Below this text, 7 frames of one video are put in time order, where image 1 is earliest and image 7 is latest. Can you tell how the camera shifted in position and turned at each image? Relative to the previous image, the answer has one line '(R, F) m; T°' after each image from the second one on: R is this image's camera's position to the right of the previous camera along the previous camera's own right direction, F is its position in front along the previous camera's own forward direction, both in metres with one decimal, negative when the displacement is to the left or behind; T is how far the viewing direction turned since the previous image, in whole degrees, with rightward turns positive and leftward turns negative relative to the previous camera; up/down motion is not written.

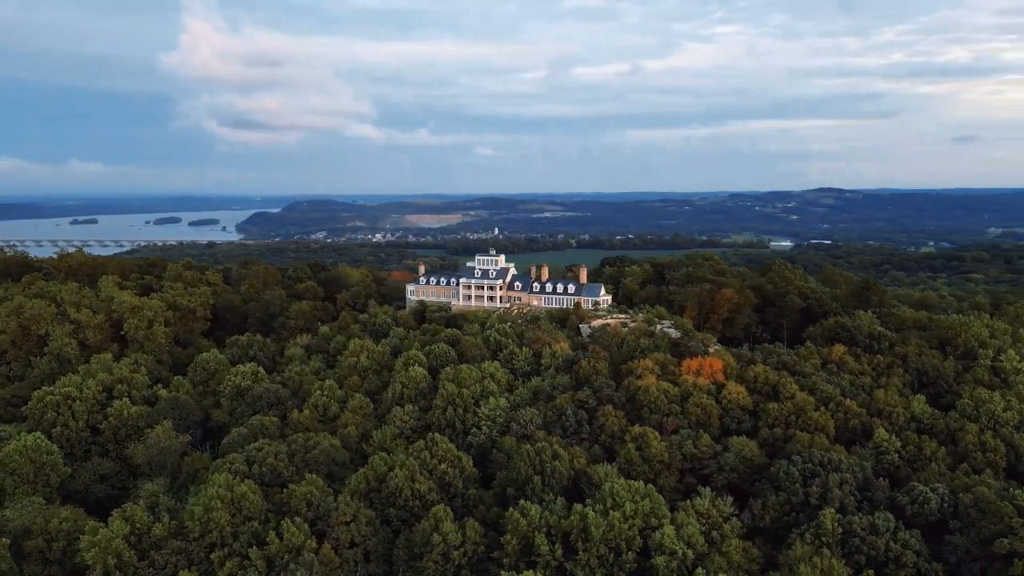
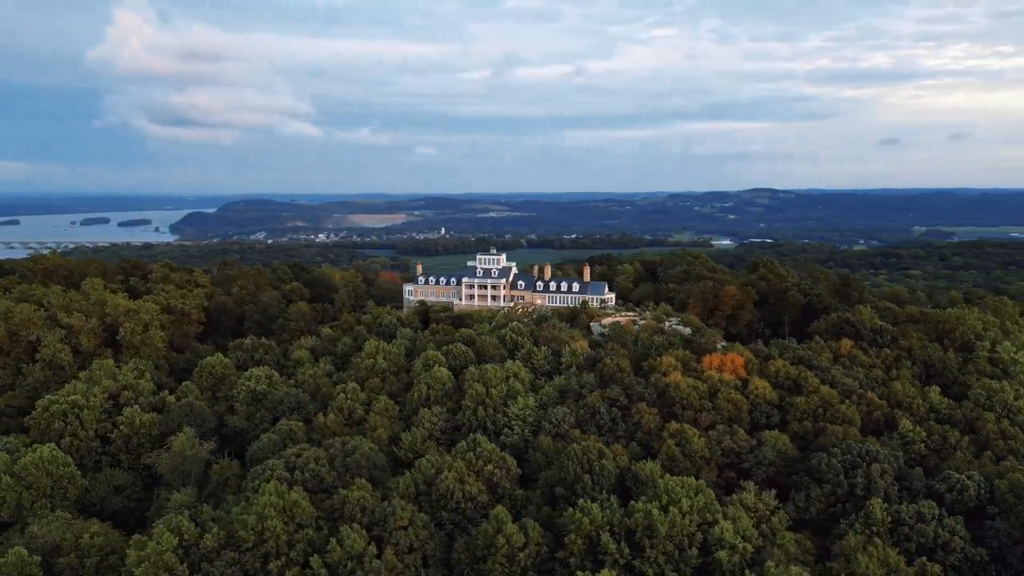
(-4.9, +0.5) m; +4°
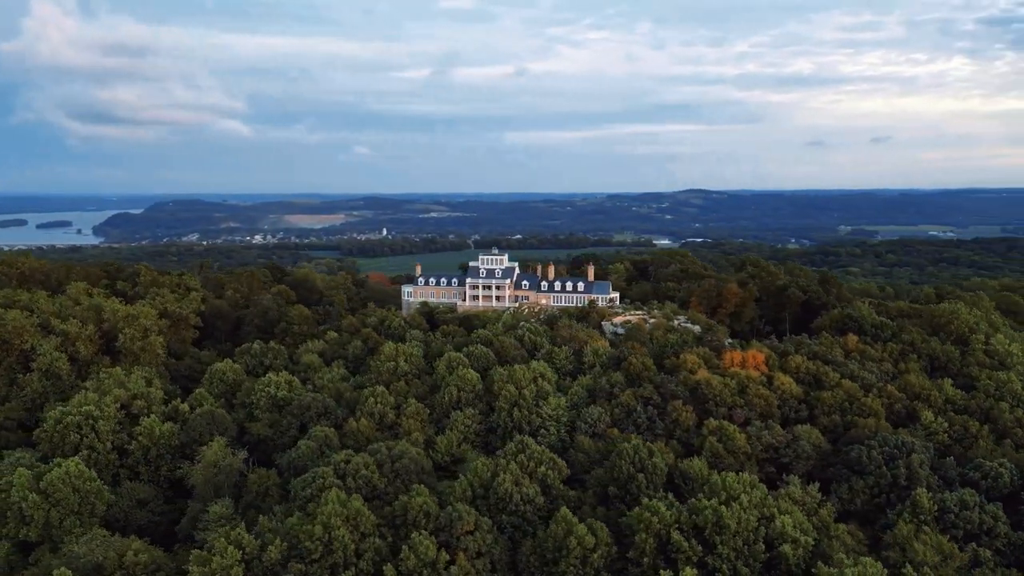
(-5.3, +0.5) m; +5°
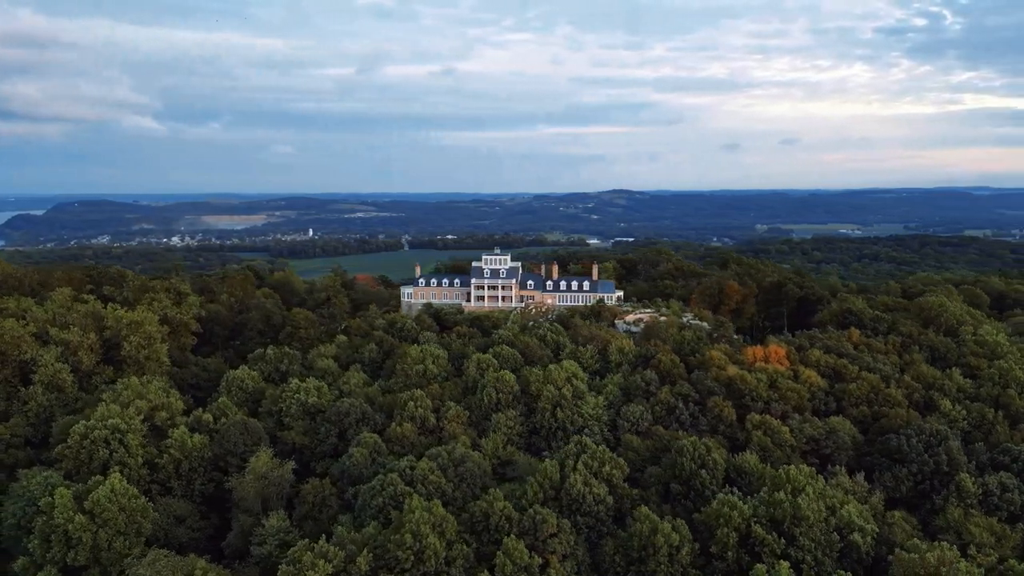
(-6.4, +0.6) m; +6°
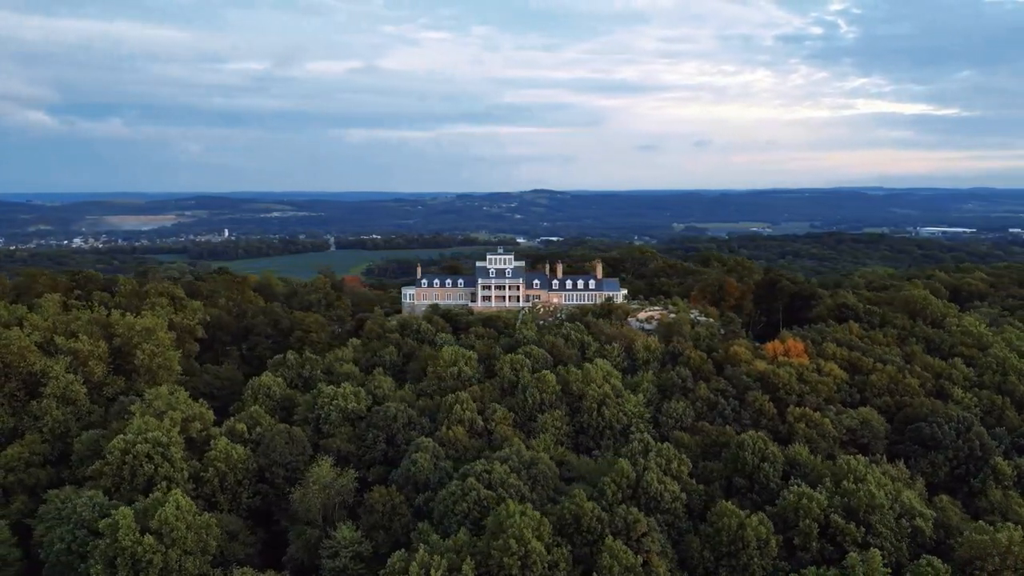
(-6.9, +0.7) m; +6°
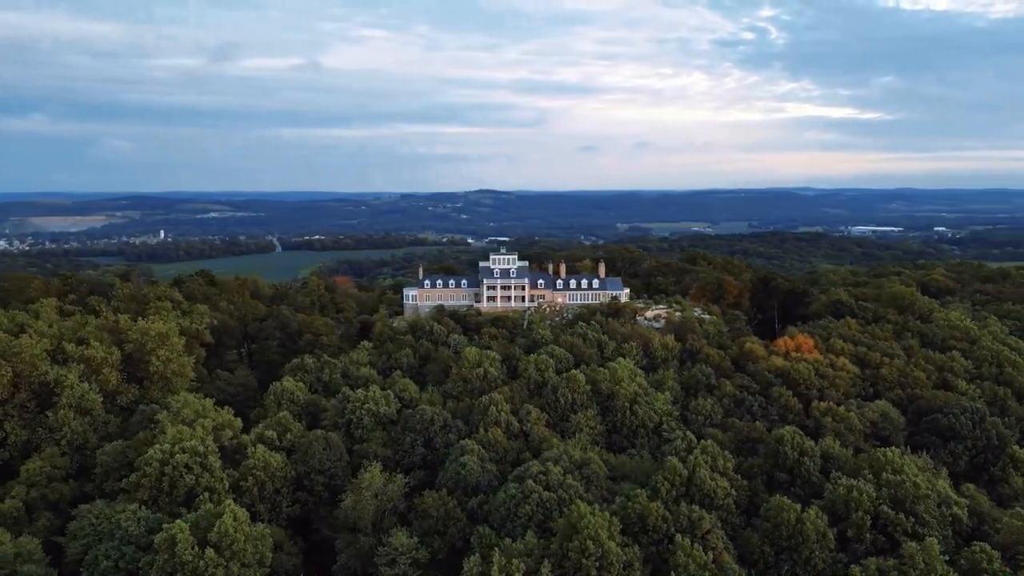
(-4.9, +0.4) m; +4°
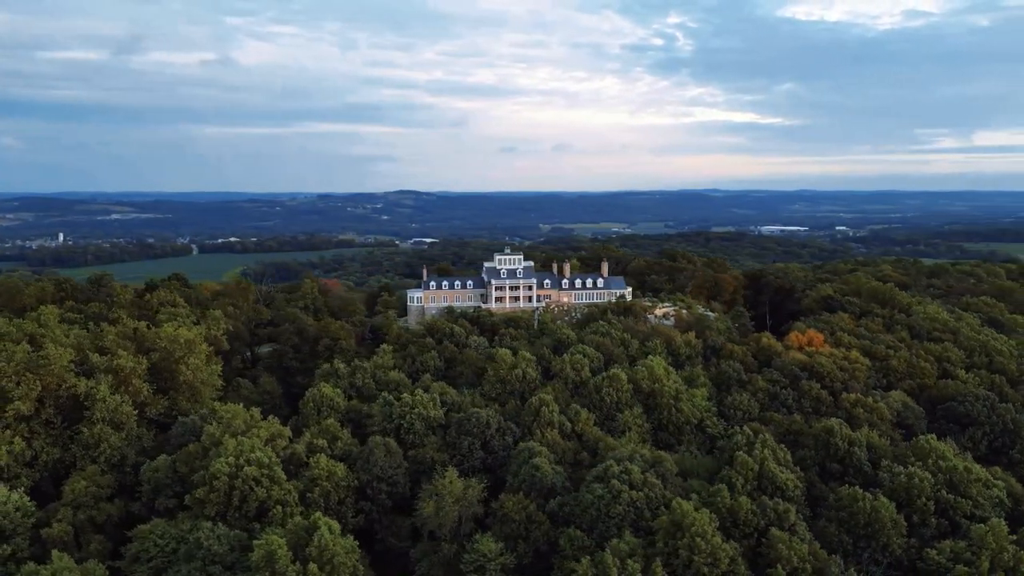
(-7.0, +0.8) m; +6°
